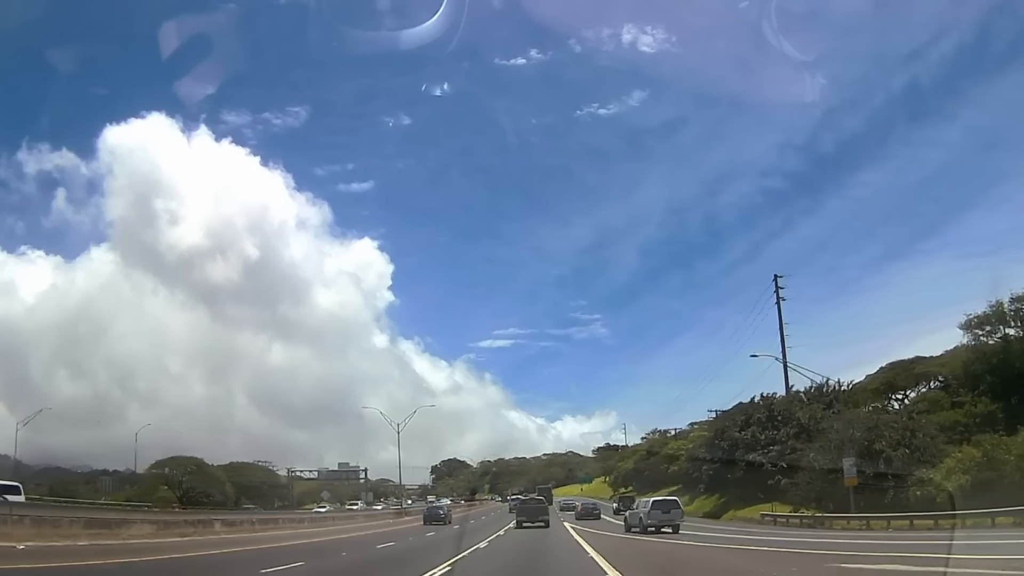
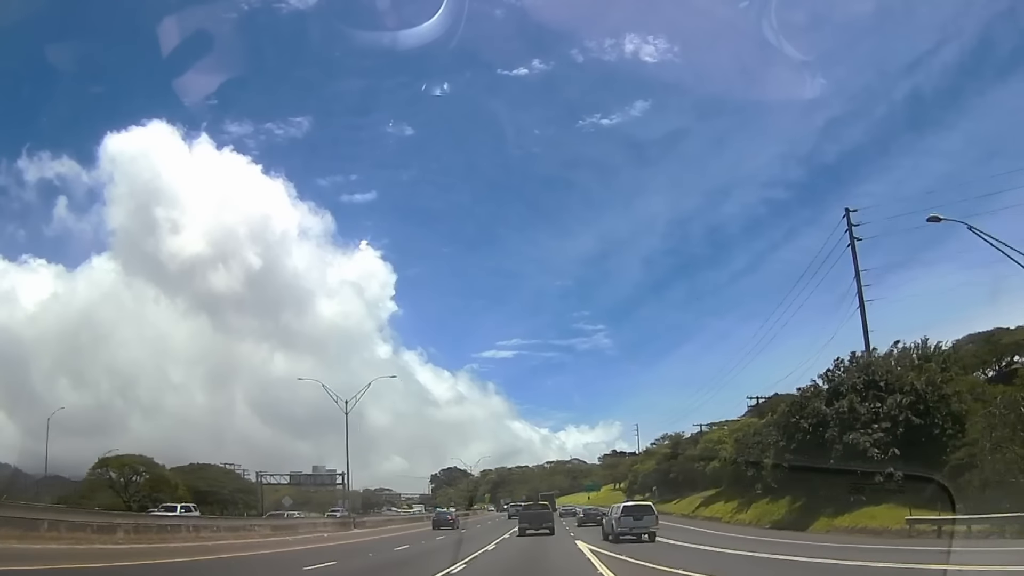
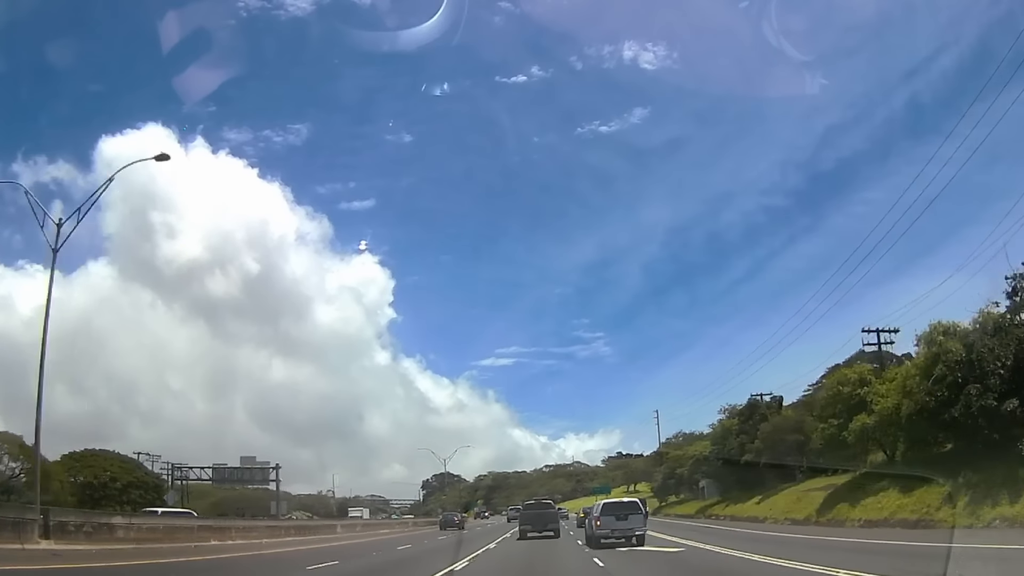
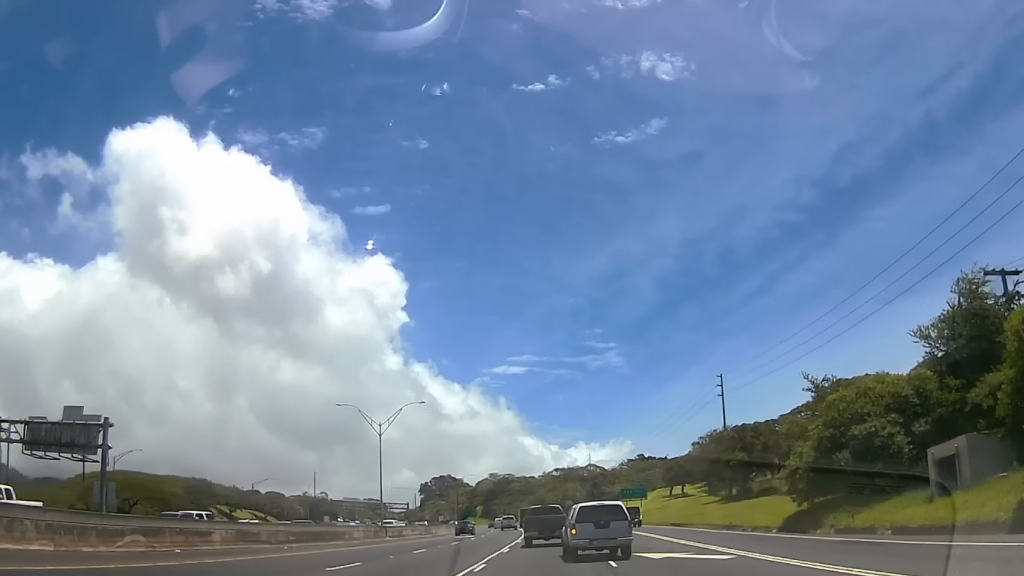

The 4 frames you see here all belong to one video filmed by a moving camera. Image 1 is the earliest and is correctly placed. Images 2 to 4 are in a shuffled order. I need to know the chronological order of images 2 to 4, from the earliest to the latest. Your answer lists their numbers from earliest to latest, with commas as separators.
2, 3, 4
